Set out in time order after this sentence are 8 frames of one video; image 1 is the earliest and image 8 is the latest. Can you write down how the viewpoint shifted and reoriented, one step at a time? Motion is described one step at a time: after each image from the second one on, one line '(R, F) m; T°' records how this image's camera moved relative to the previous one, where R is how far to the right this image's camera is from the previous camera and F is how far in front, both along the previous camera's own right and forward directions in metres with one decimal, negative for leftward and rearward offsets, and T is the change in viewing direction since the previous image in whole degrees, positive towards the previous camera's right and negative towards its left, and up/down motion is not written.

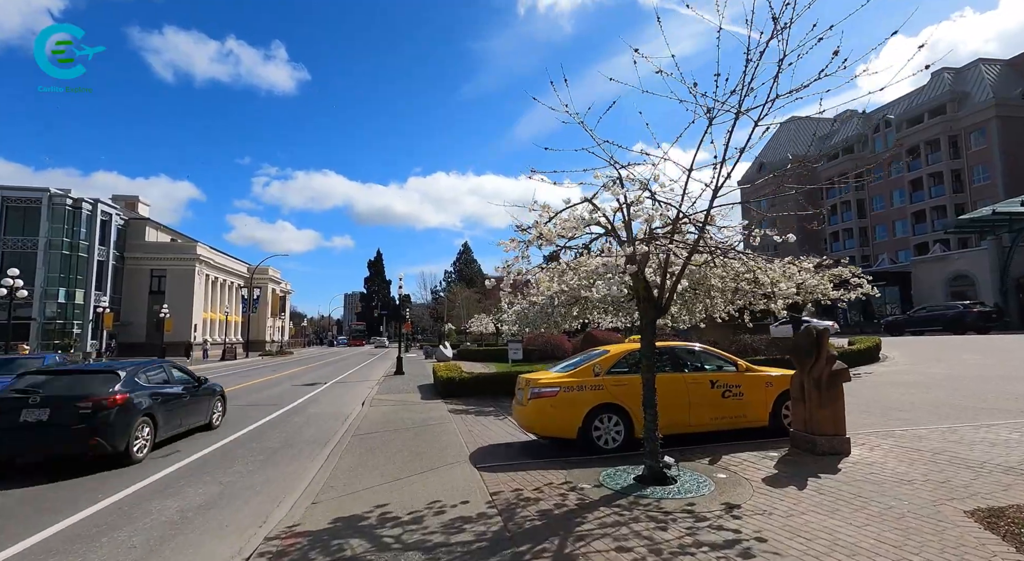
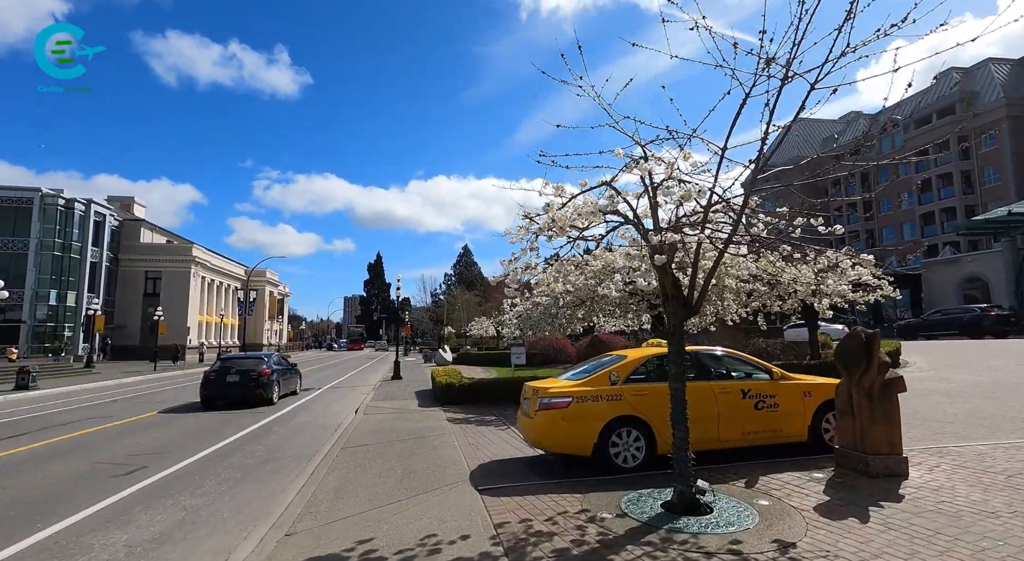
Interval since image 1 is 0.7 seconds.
(-0.1, +0.9) m; 0°
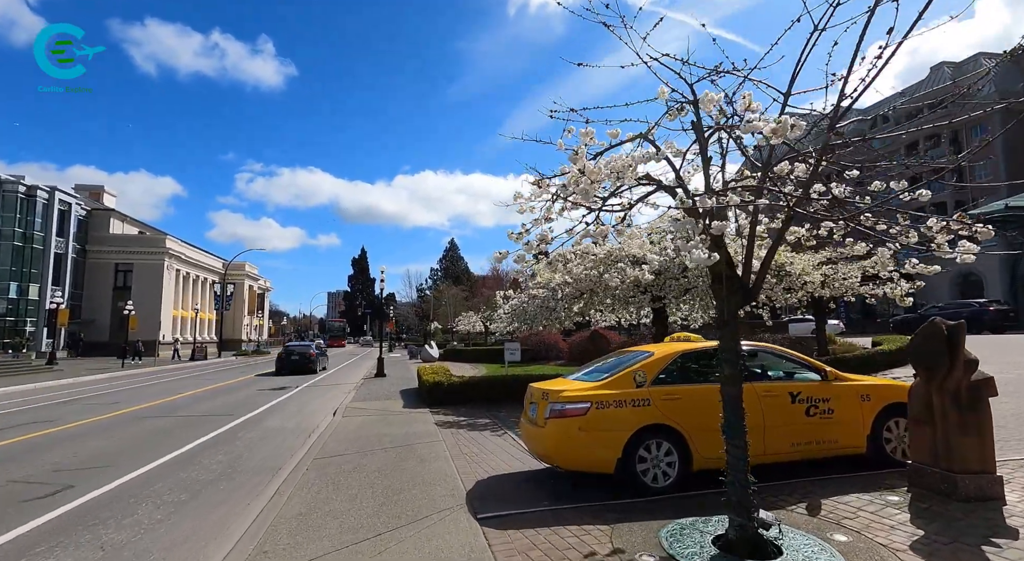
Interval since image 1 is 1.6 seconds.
(-0.2, +1.2) m; +2°
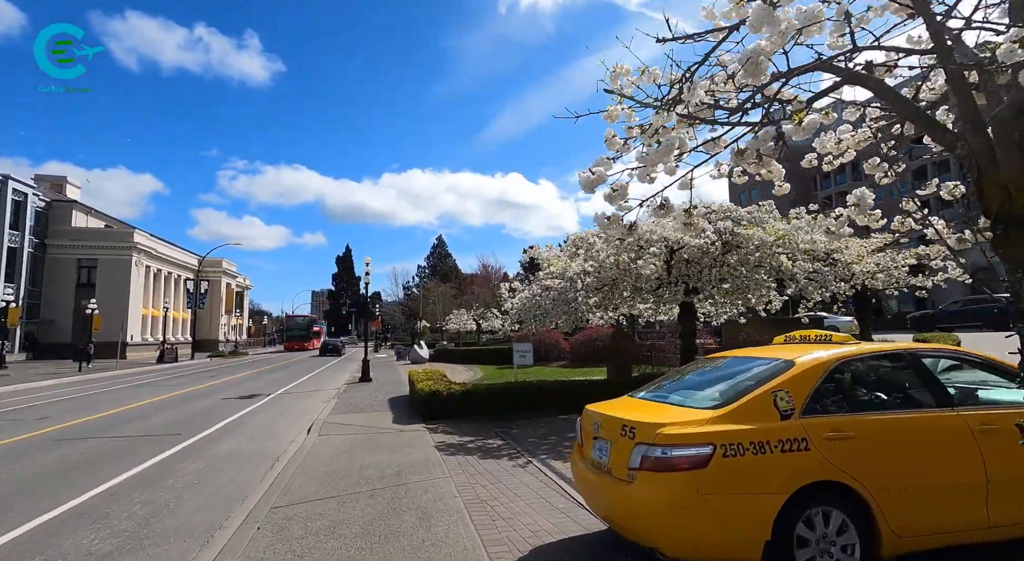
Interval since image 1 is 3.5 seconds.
(-0.5, +2.2) m; +1°
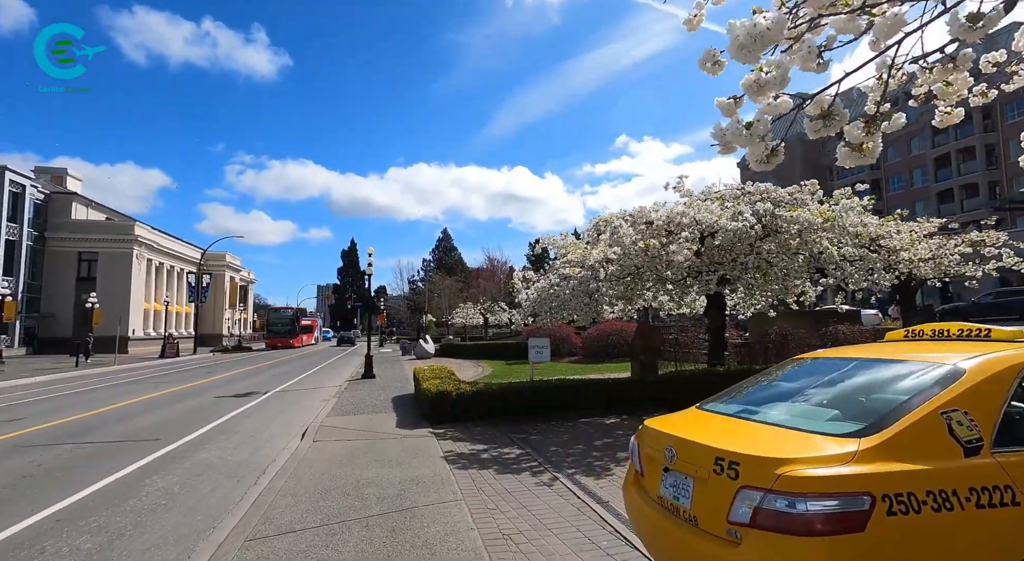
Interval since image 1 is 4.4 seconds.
(-0.2, +1.1) m; -1°
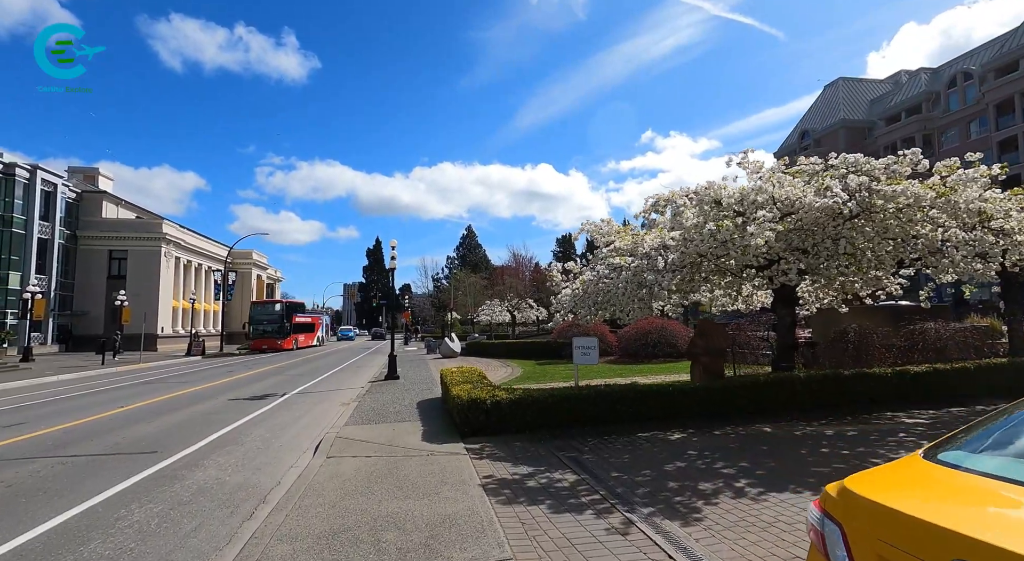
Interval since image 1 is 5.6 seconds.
(-0.3, +1.4) m; -3°
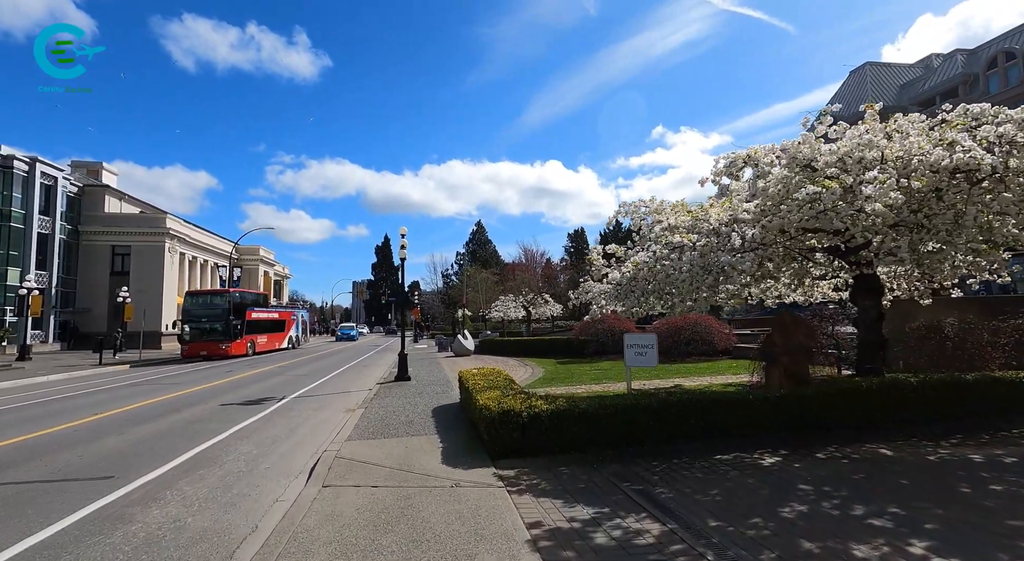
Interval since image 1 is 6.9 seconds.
(-0.4, +1.7) m; -1°
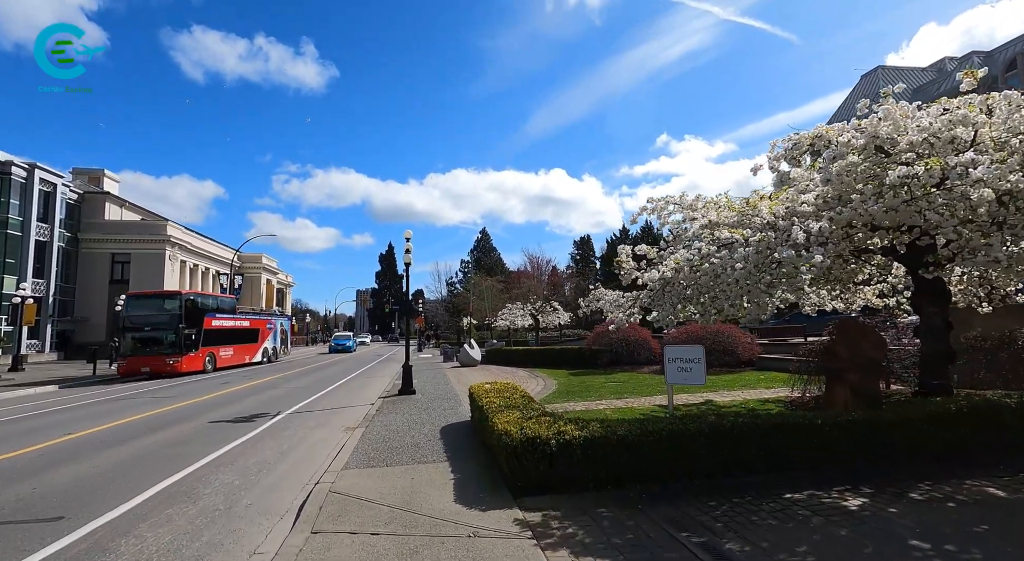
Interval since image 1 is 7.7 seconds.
(-0.2, +1.0) m; 0°
